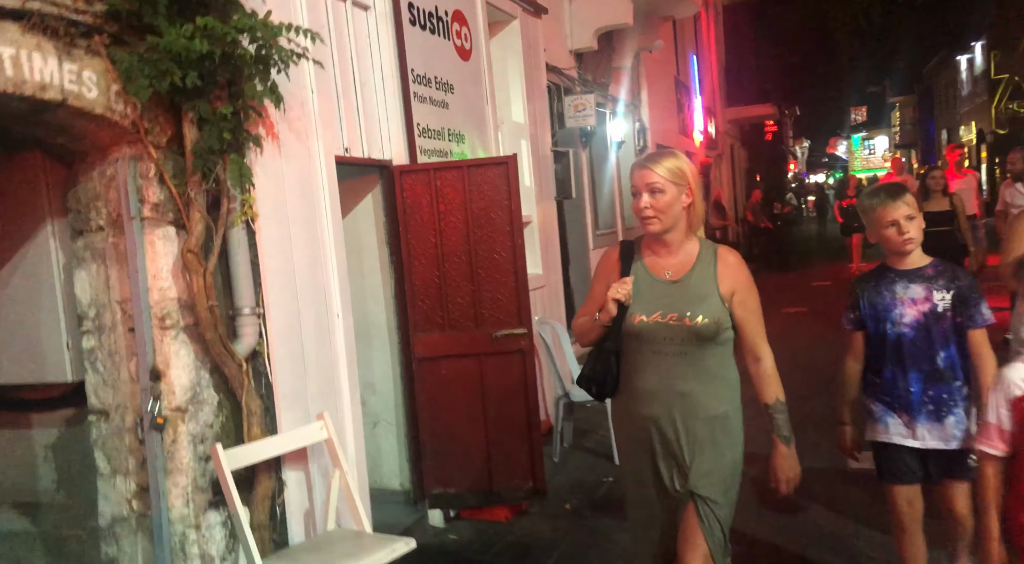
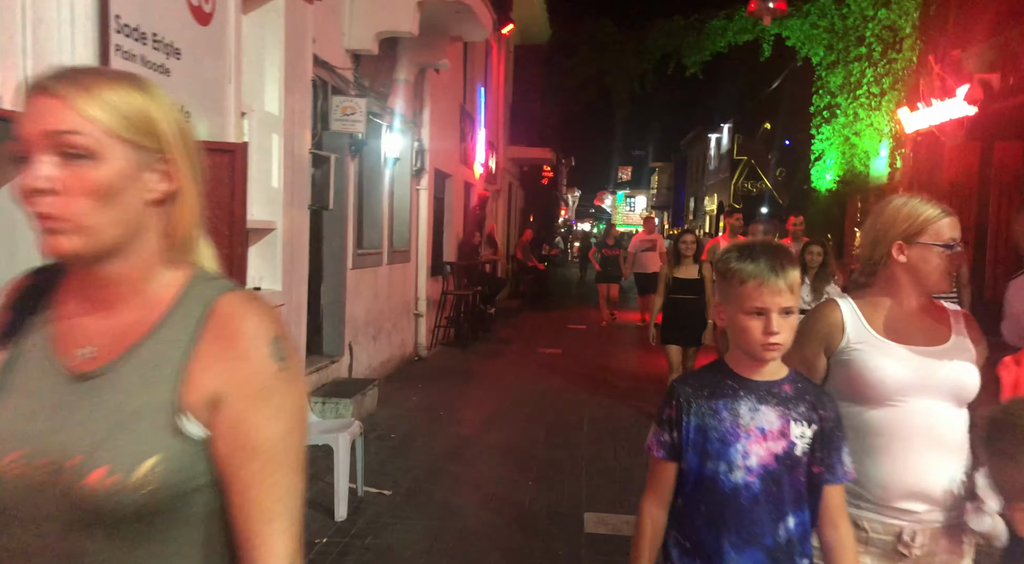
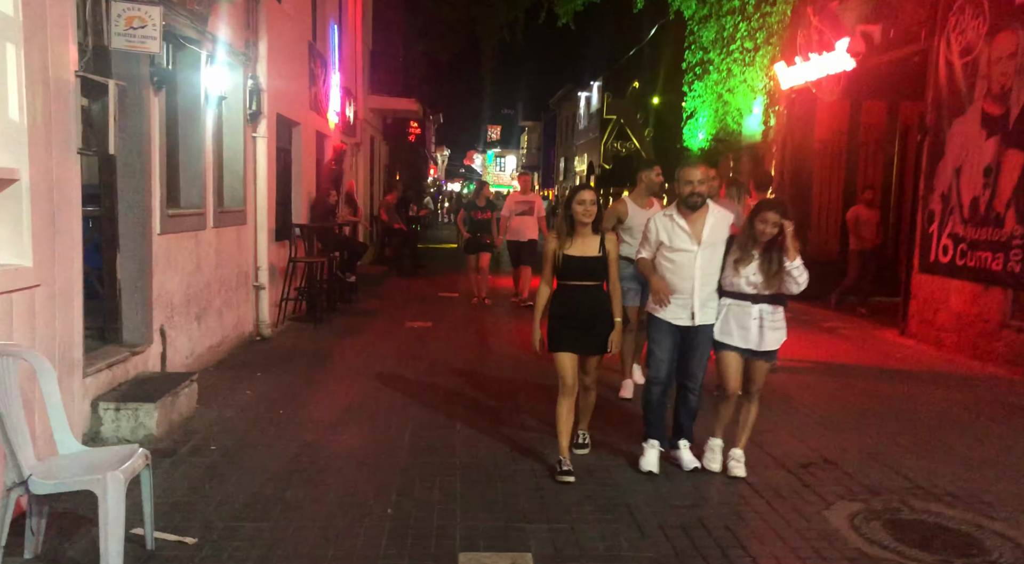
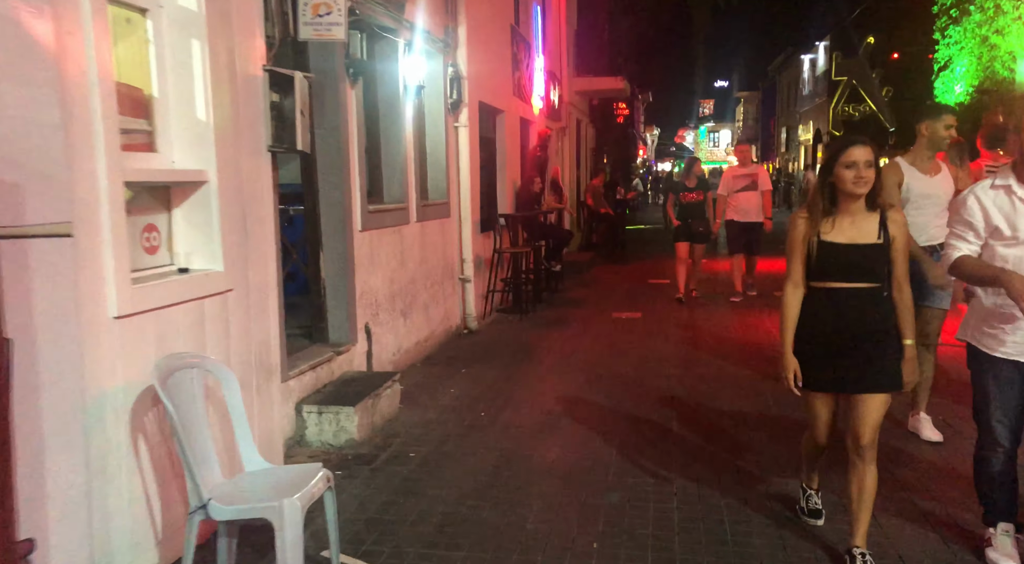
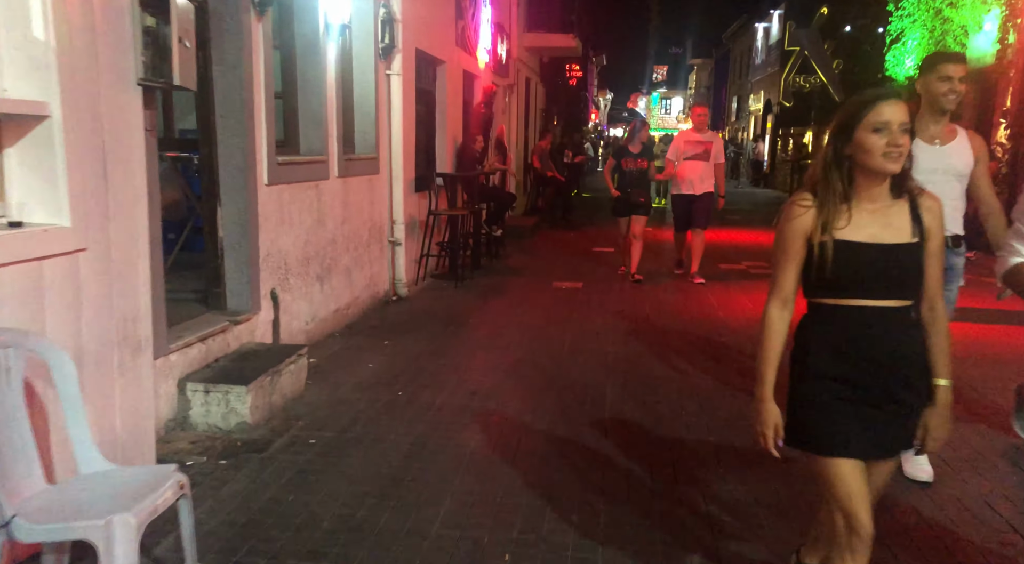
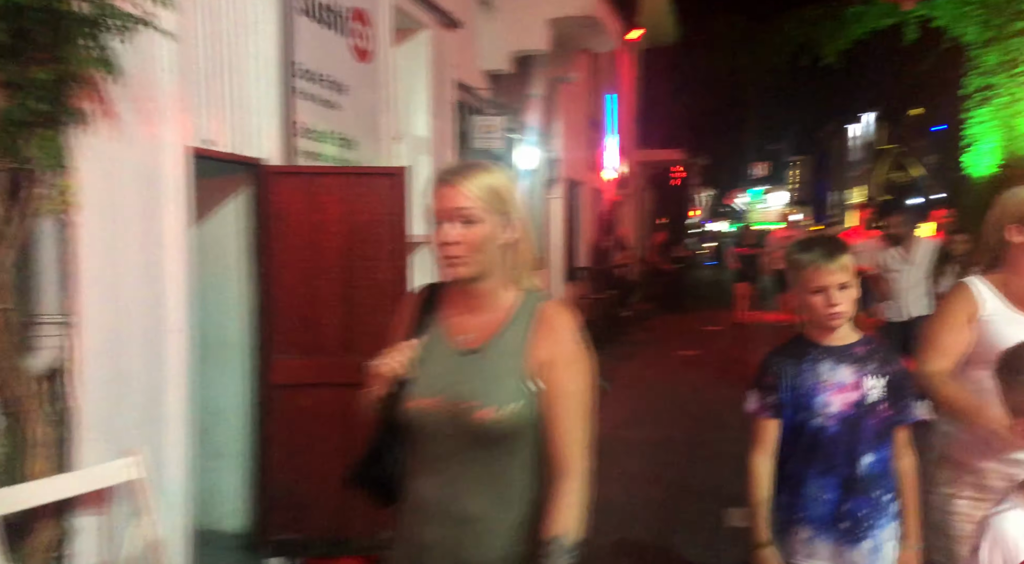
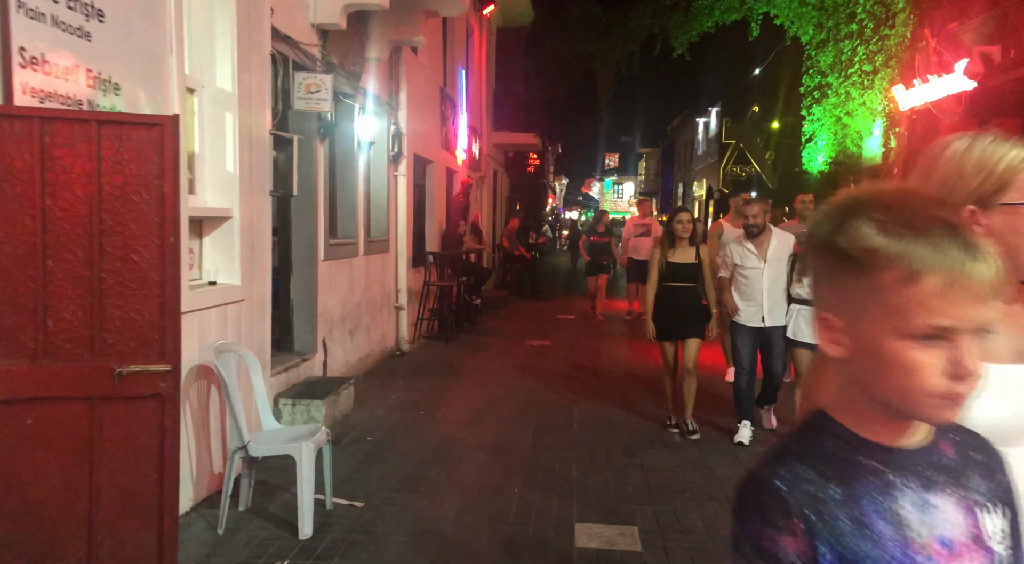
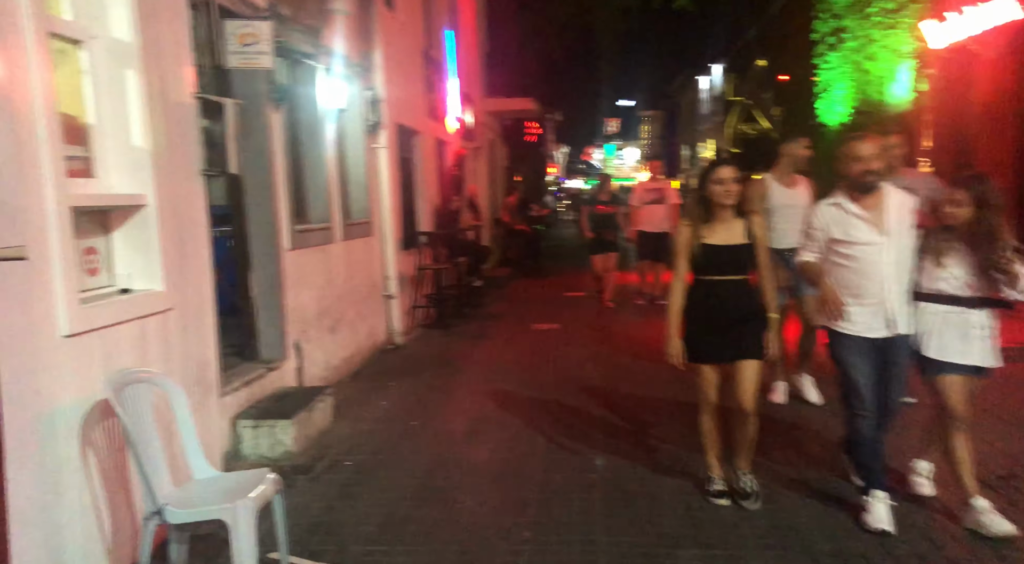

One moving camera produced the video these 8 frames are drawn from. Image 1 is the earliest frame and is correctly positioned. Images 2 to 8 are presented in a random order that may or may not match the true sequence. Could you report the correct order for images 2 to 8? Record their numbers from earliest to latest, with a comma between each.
6, 2, 7, 3, 8, 4, 5
